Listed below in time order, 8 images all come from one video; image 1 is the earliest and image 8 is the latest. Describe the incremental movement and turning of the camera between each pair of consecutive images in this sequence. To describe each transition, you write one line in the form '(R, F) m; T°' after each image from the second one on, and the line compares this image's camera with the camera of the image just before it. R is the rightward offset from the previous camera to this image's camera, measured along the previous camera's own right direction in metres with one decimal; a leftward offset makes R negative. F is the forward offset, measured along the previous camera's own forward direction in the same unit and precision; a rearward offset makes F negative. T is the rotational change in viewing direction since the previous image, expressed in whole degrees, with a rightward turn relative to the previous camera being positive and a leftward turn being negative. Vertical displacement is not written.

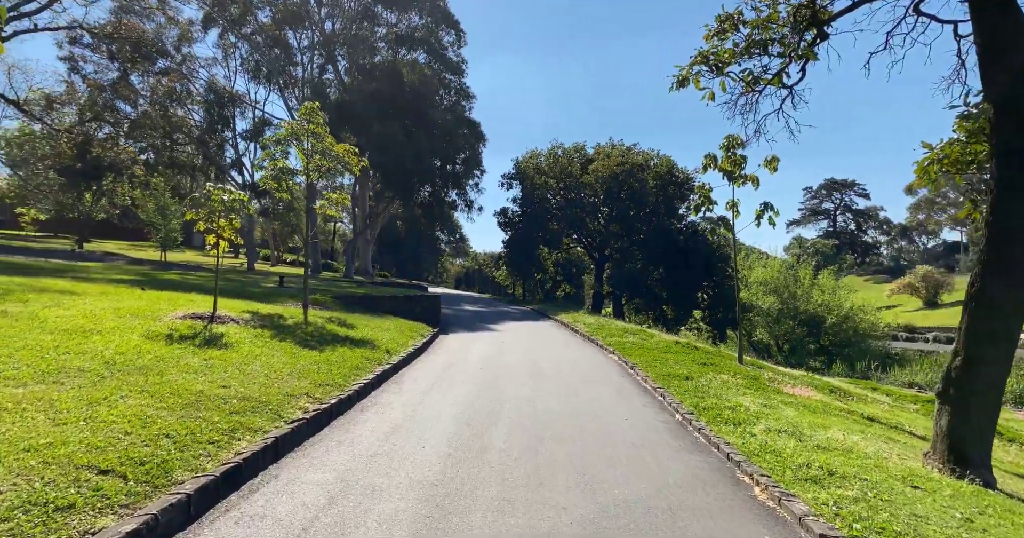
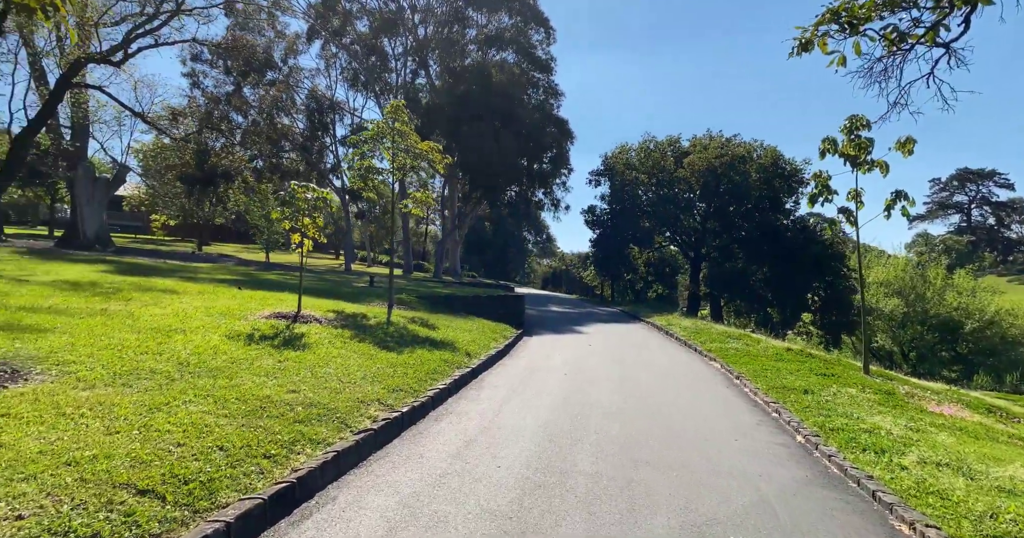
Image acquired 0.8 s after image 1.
(0.0, +0.7) m; -9°
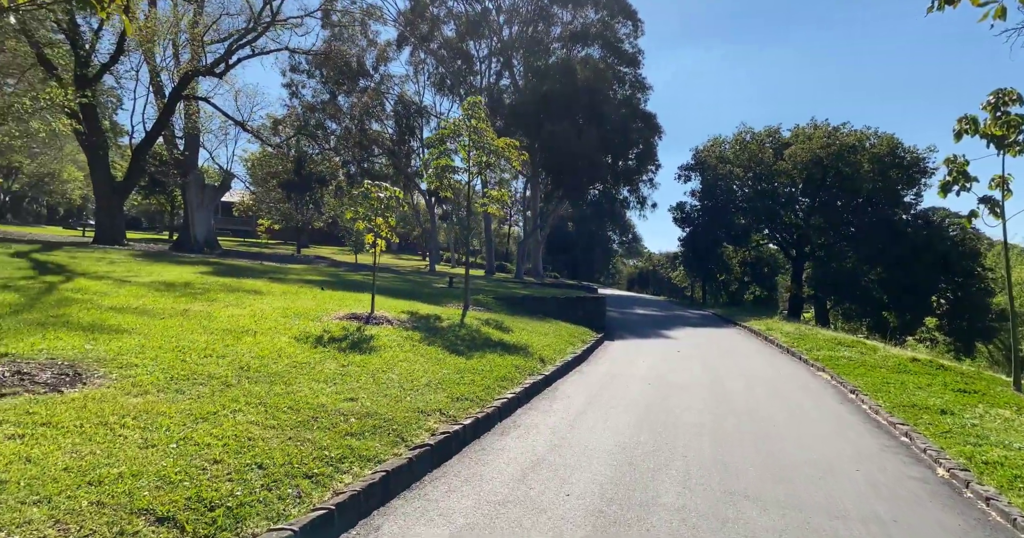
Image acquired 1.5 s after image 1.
(+0.1, +0.6) m; -9°
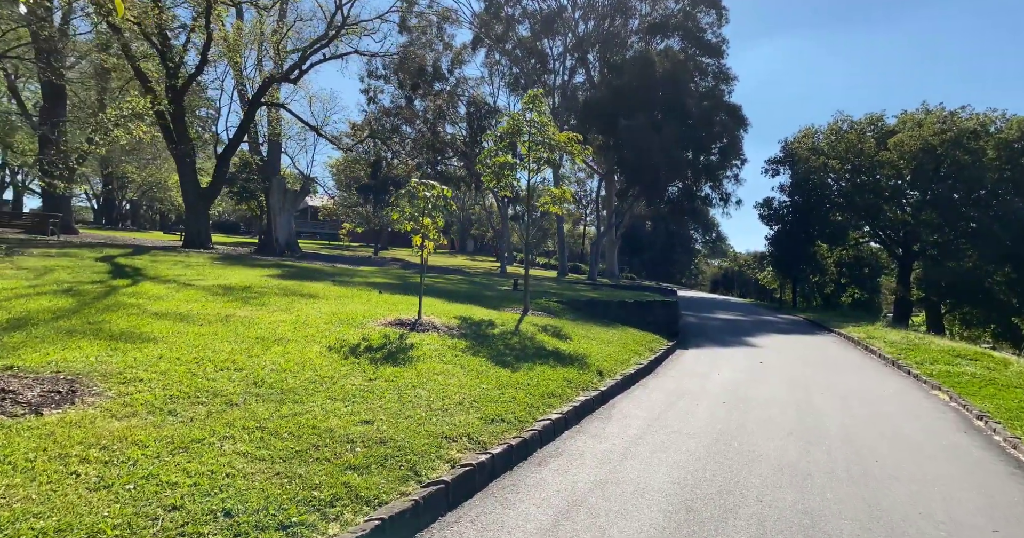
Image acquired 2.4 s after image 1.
(+0.3, +0.7) m; -8°
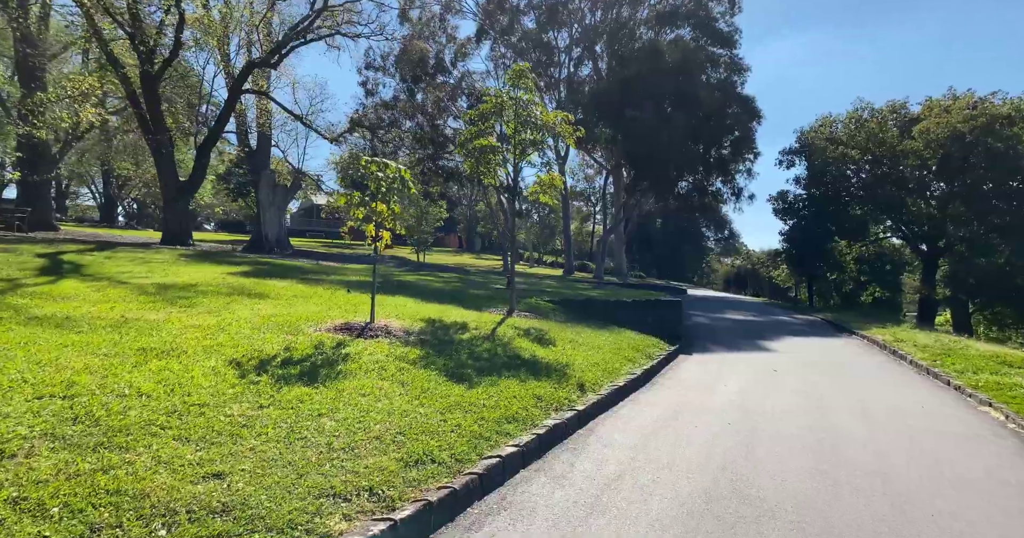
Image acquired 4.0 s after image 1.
(+0.6, +1.3) m; -1°
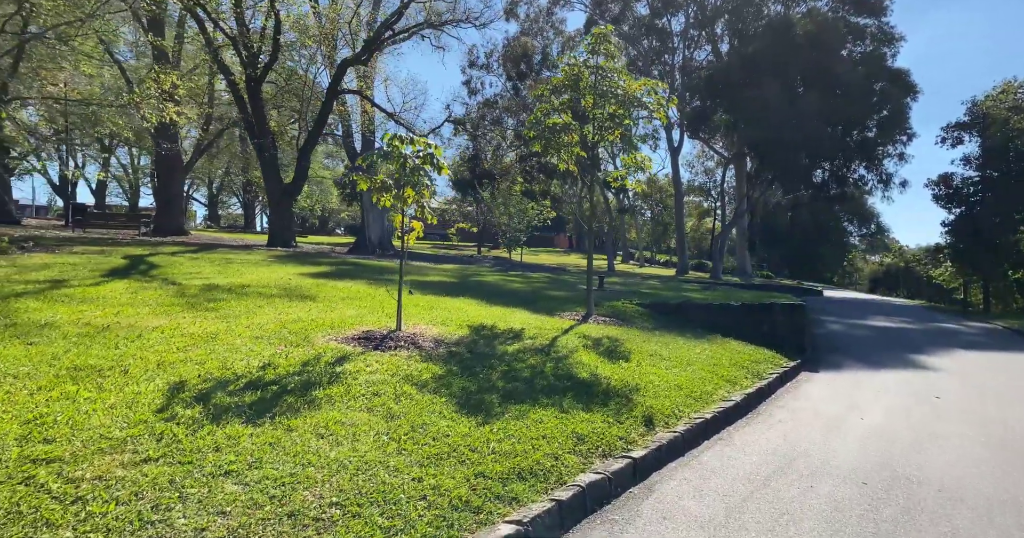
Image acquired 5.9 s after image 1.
(+0.7, +1.6) m; -12°
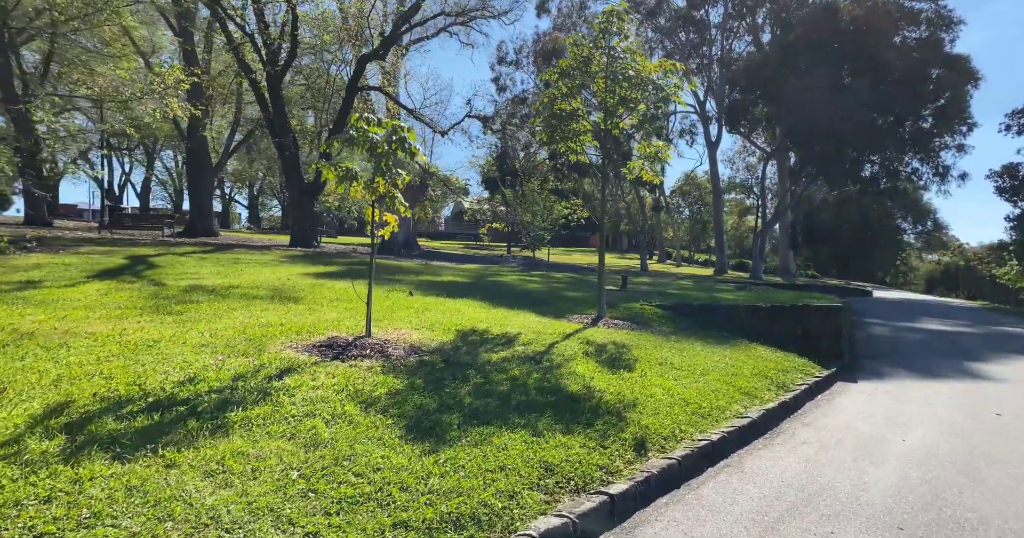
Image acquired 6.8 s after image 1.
(+0.6, +0.7) m; -4°
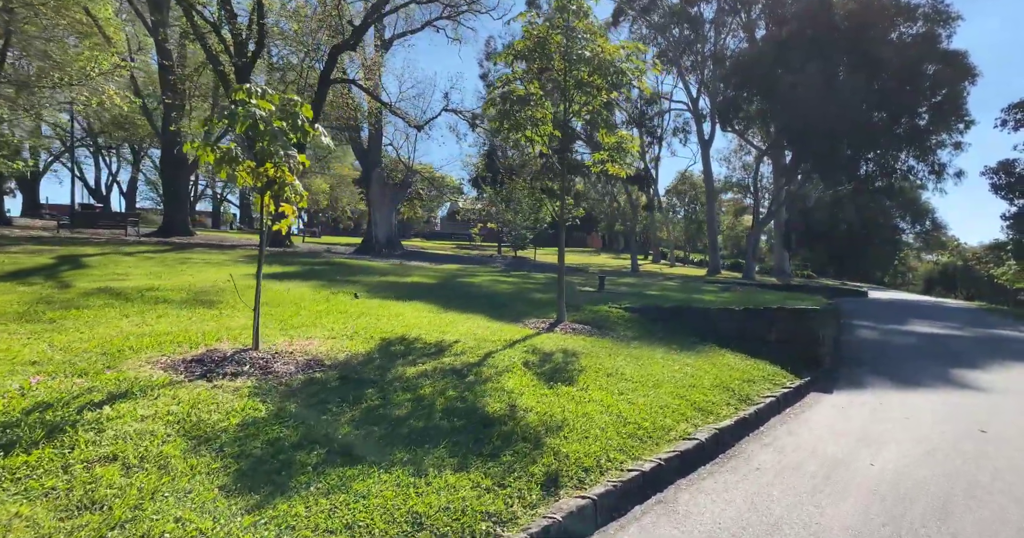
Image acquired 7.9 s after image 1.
(+0.8, +0.8) m; 0°
